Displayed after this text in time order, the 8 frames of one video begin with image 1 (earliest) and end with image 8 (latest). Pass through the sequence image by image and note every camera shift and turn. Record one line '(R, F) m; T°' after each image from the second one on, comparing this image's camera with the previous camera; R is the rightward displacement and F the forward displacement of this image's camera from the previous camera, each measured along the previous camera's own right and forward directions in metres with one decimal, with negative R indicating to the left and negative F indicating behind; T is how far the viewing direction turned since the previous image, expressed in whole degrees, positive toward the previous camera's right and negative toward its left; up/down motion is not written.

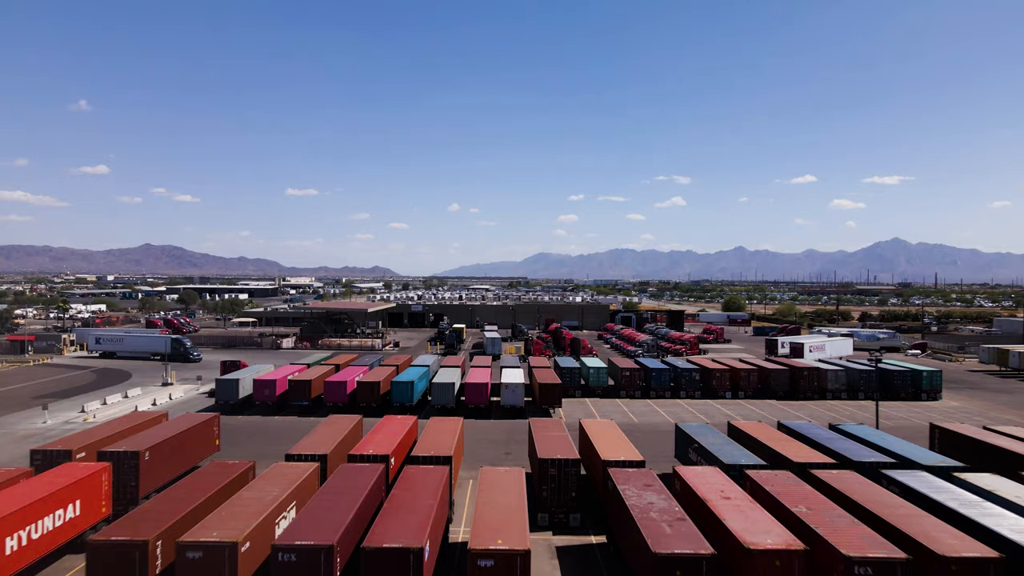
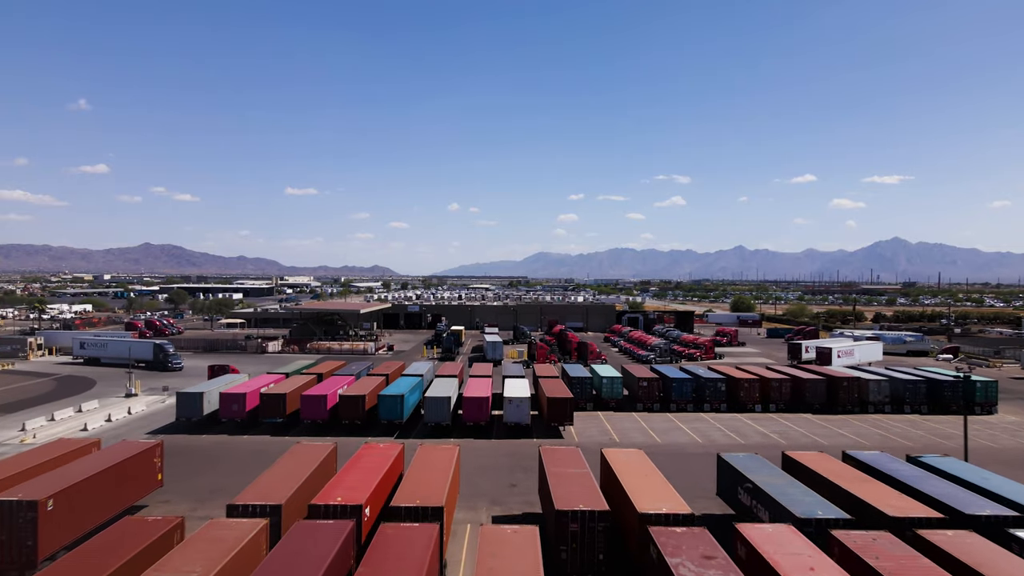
(-0.3, +7.0) m; 0°
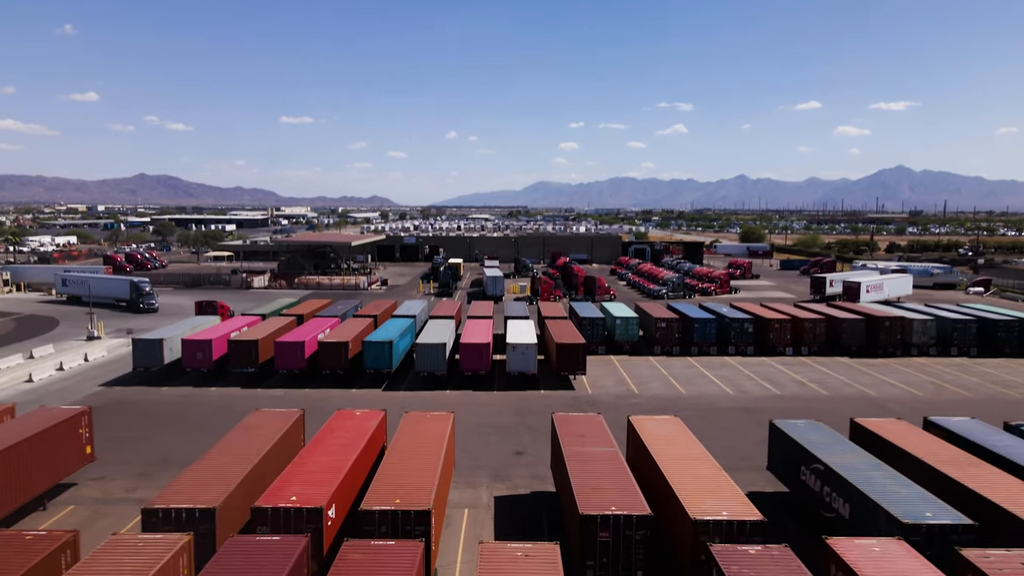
(-0.2, +6.5) m; 0°
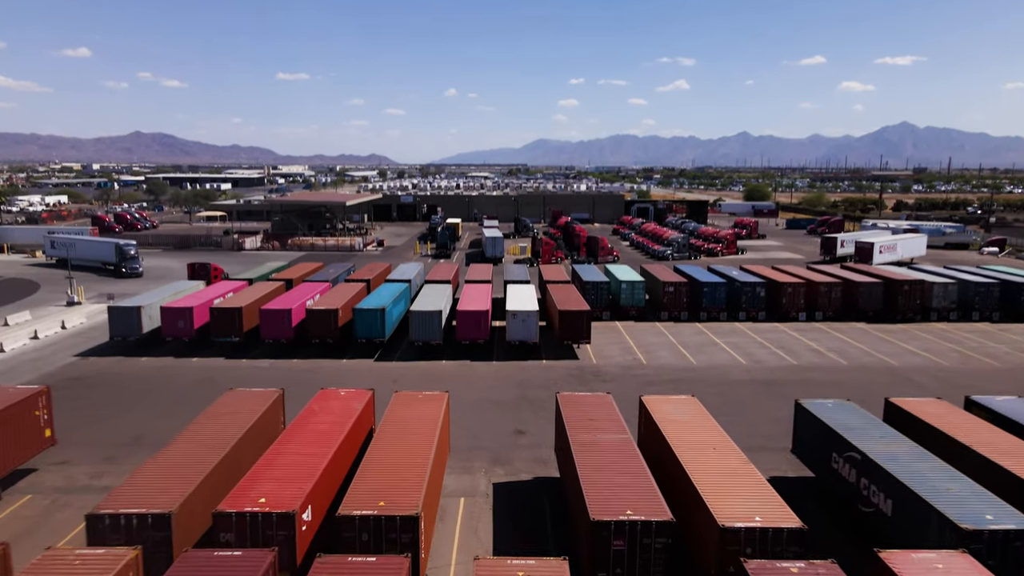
(0.0, +2.6) m; 0°
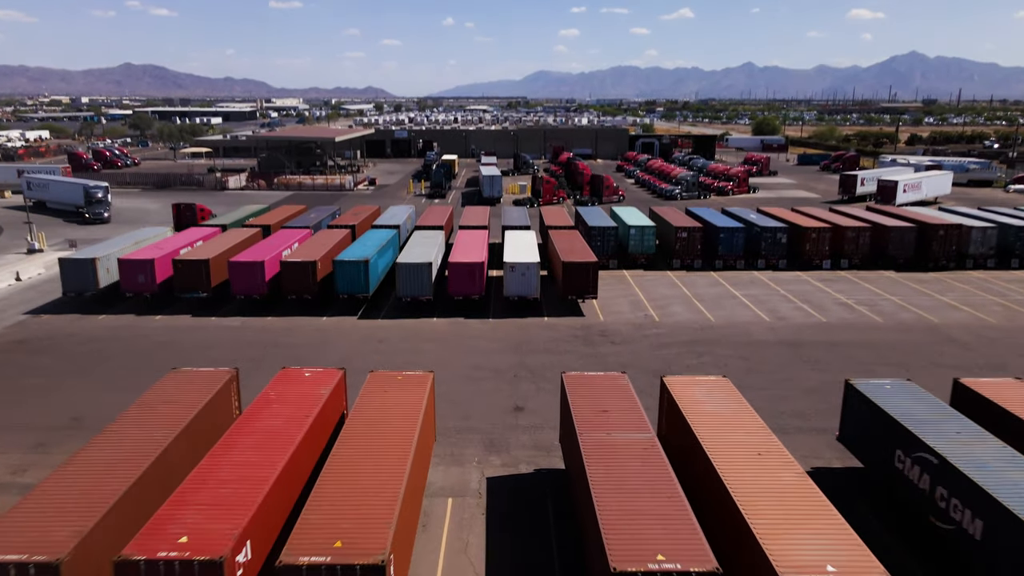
(+0.1, +4.1) m; 0°
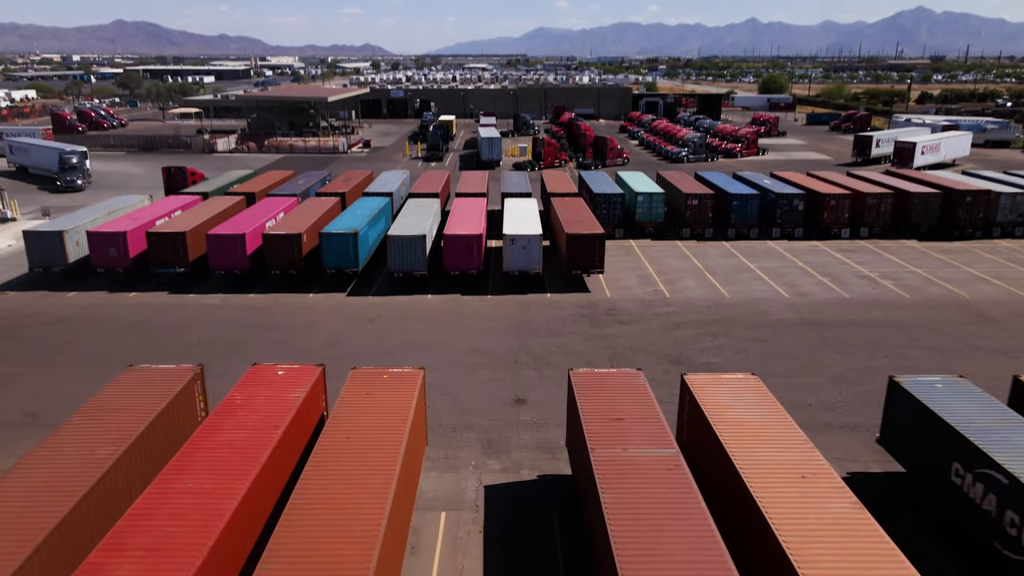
(0.0, +2.5) m; 0°
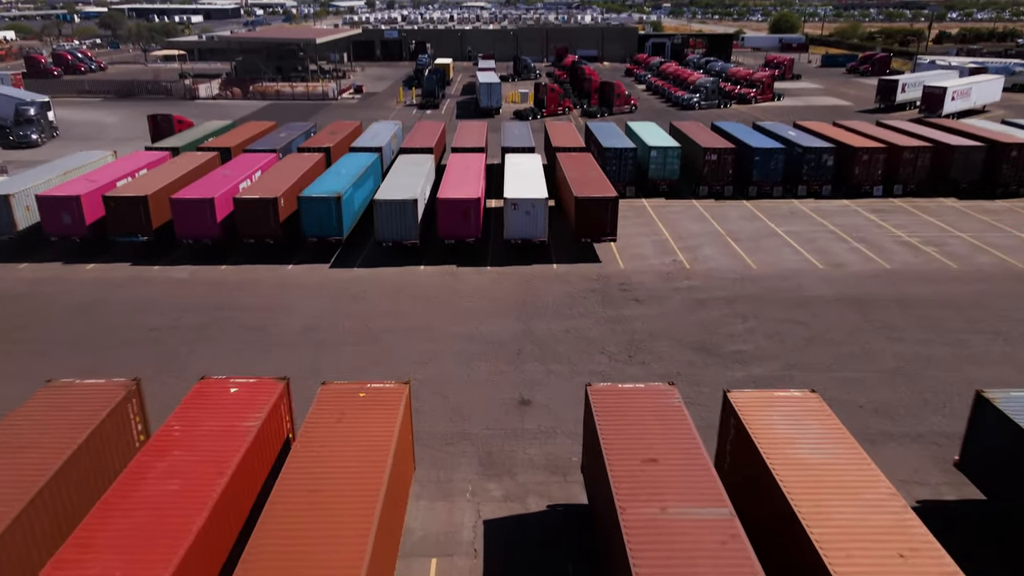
(-0.1, +3.4) m; 0°
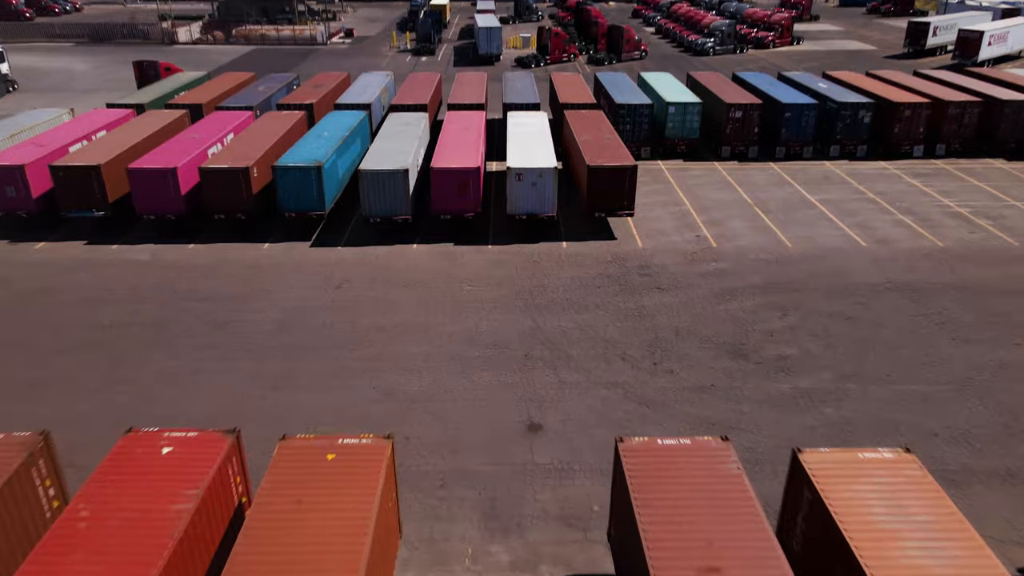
(-0.2, +3.3) m; 0°
